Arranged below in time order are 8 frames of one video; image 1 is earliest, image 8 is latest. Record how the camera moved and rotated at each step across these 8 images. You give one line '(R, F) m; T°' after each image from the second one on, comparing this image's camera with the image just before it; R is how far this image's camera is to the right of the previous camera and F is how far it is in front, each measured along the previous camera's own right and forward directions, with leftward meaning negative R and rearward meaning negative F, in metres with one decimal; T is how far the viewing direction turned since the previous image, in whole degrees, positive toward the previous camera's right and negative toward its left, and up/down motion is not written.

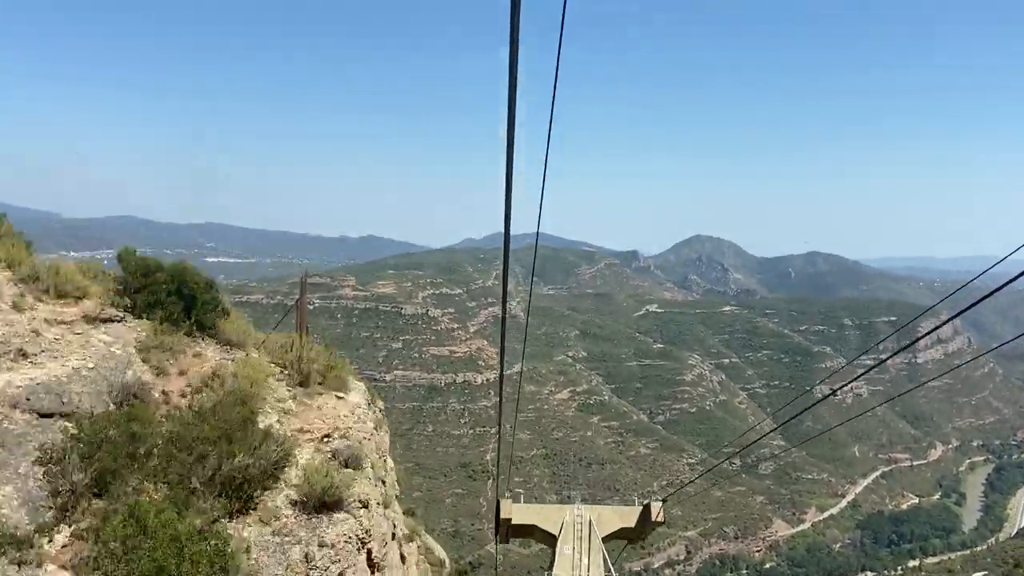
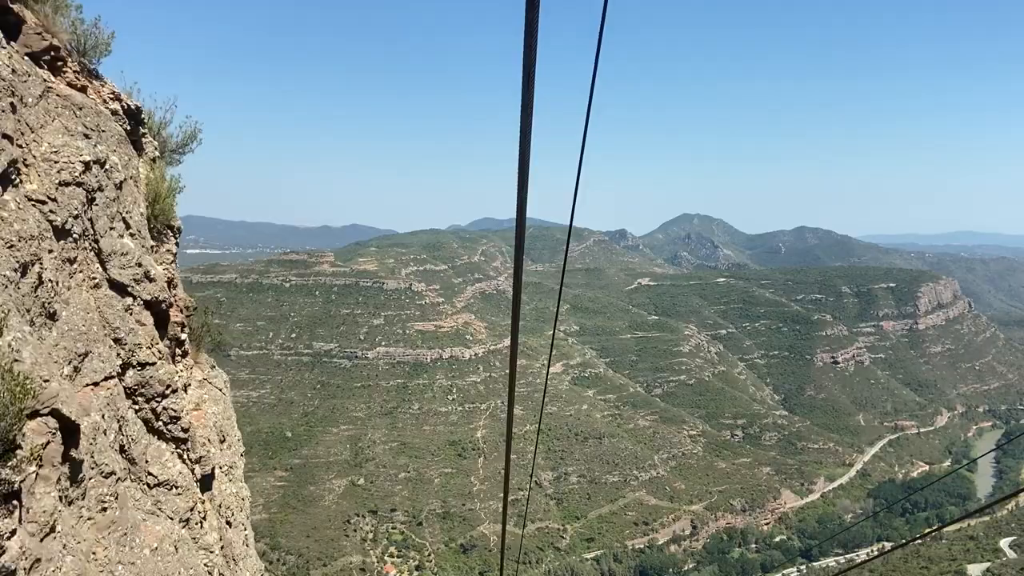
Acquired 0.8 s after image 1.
(-0.1, +3.2) m; +1°
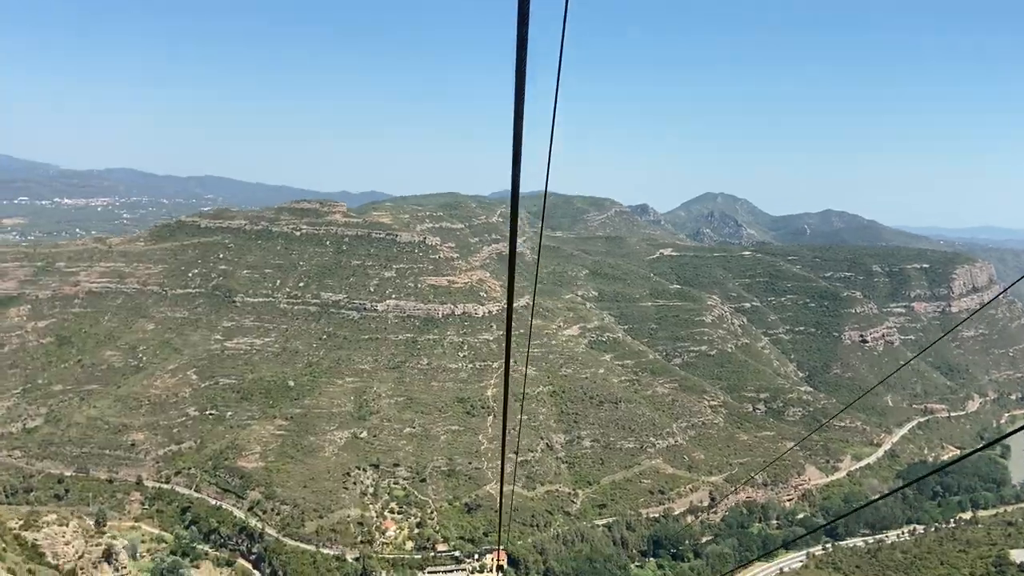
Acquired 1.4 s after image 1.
(-0.1, +2.5) m; -1°
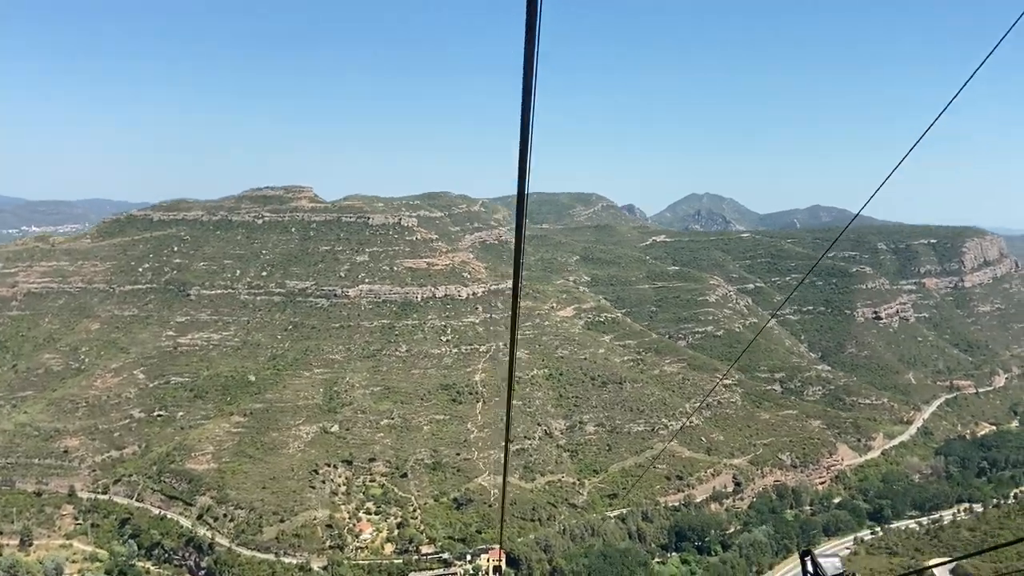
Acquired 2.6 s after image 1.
(-0.1, +5.3) m; +1°
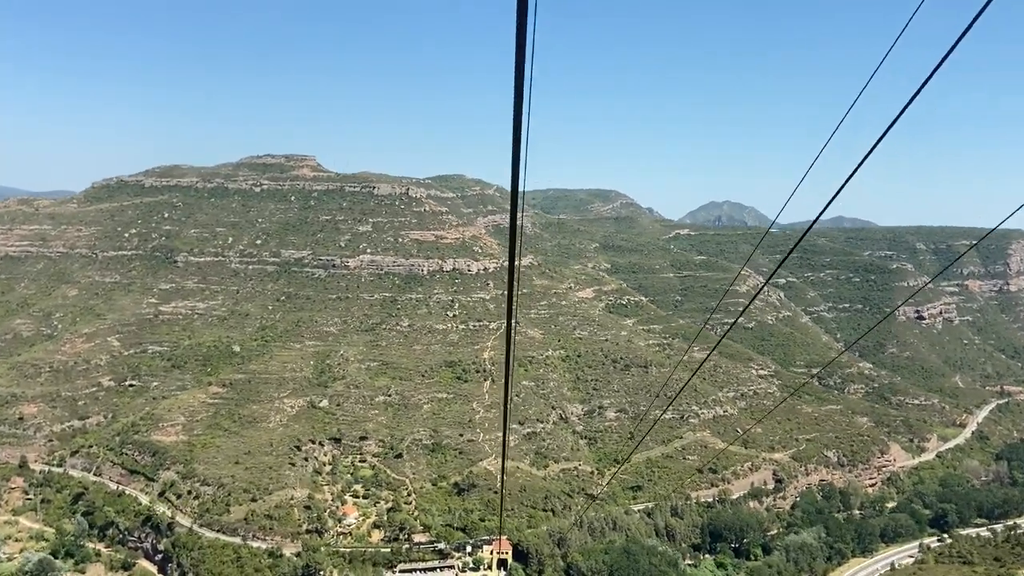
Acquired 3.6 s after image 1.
(-0.1, +4.2) m; -1°
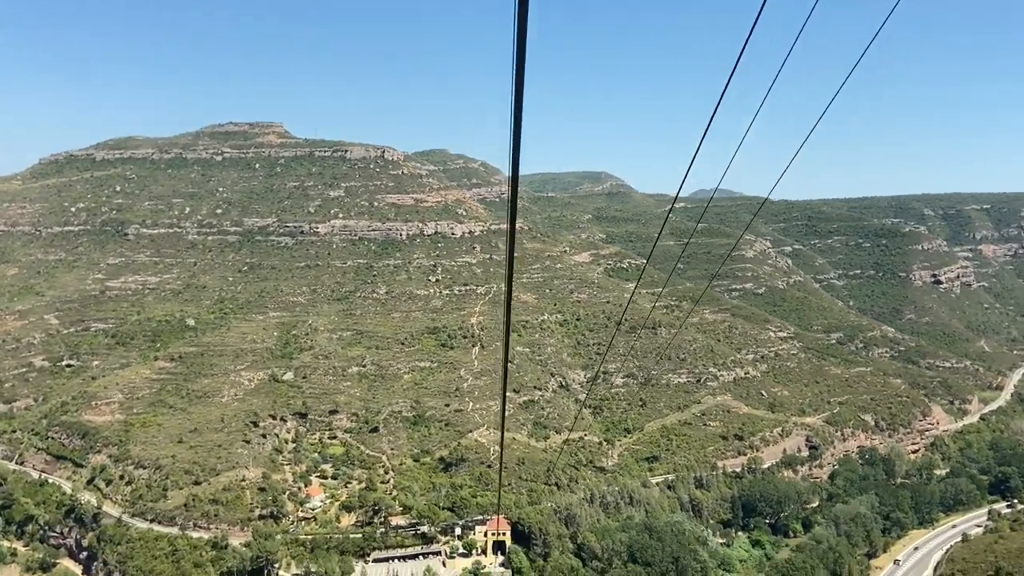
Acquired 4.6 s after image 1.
(-0.1, +4.3) m; +1°
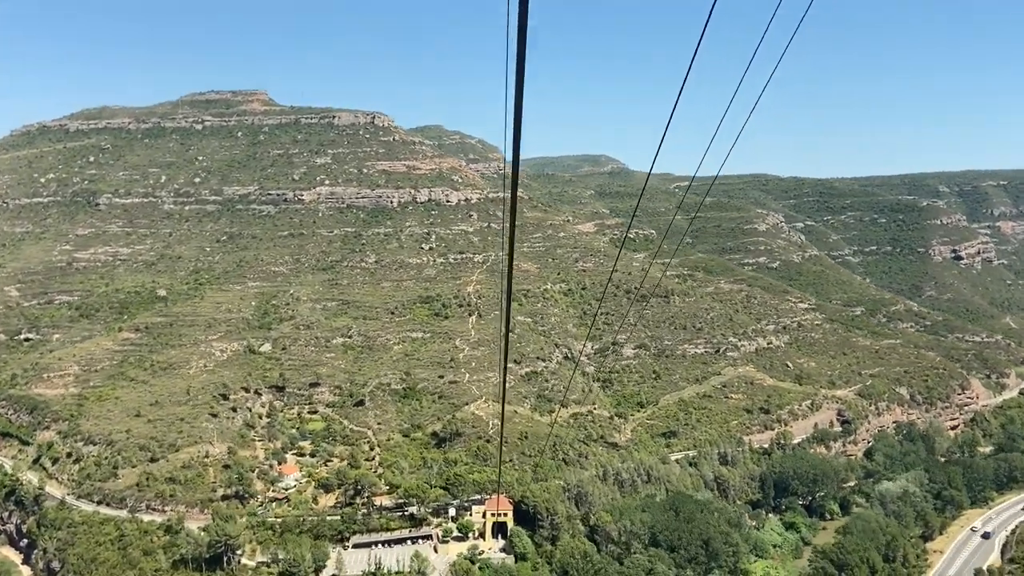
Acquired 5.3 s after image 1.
(-0.1, +2.7) m; 0°
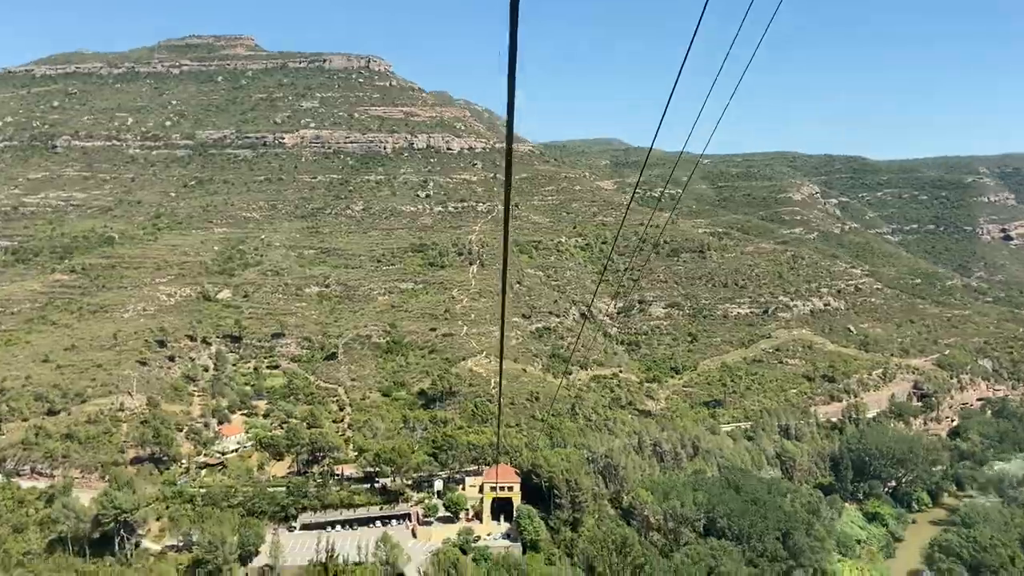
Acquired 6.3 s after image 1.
(-0.1, +4.4) m; 0°
